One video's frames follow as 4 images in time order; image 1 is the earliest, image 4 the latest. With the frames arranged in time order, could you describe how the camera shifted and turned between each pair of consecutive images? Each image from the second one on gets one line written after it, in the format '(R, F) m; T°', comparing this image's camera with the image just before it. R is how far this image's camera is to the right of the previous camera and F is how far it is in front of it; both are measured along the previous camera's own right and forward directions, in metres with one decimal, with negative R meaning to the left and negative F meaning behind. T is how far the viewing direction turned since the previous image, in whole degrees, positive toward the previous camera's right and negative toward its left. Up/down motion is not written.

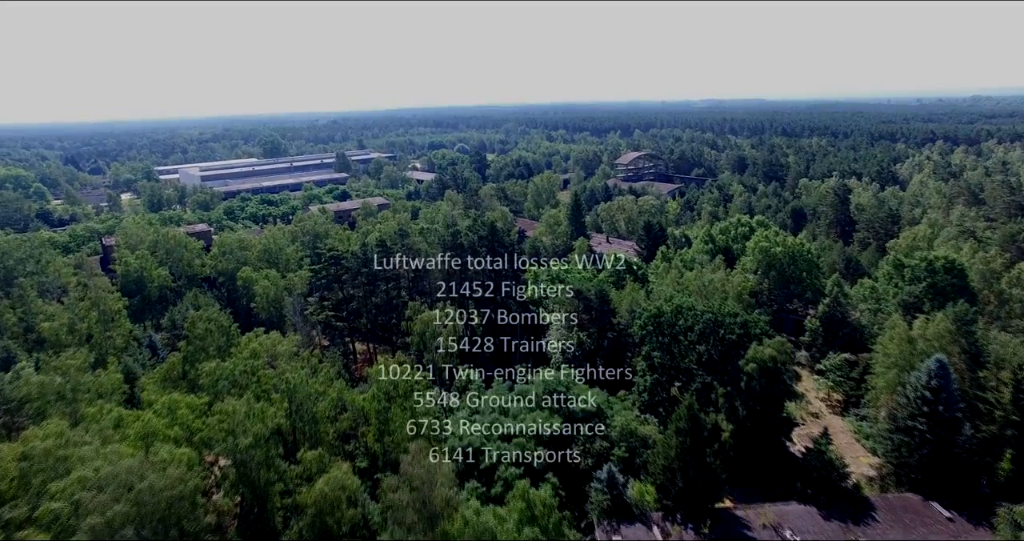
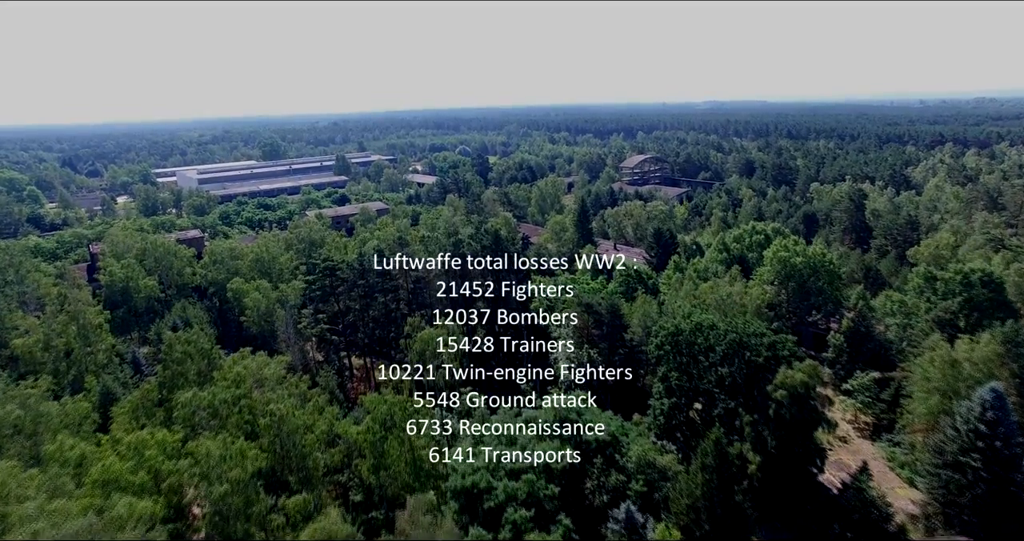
(-0.2, +1.9) m; 0°
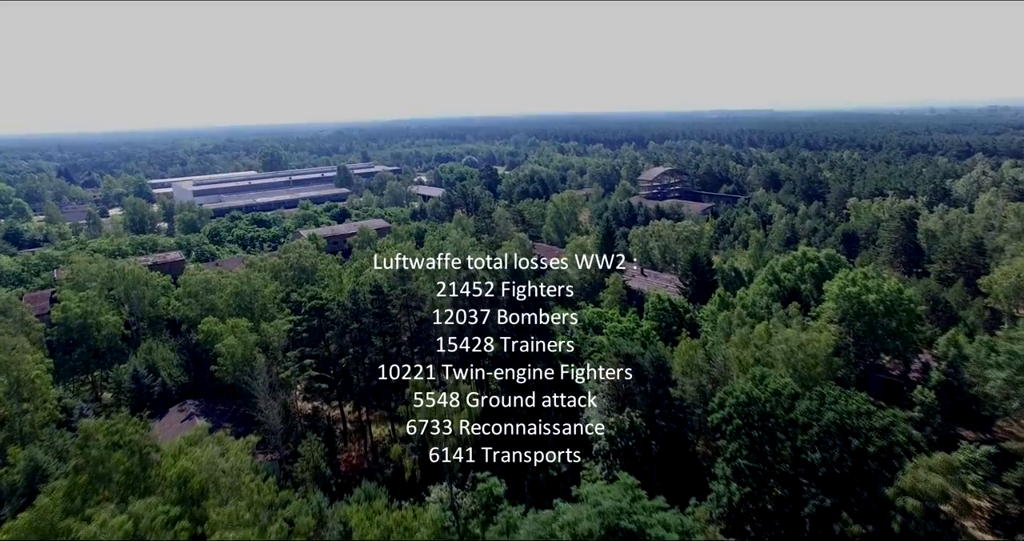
(-0.9, +5.3) m; 0°
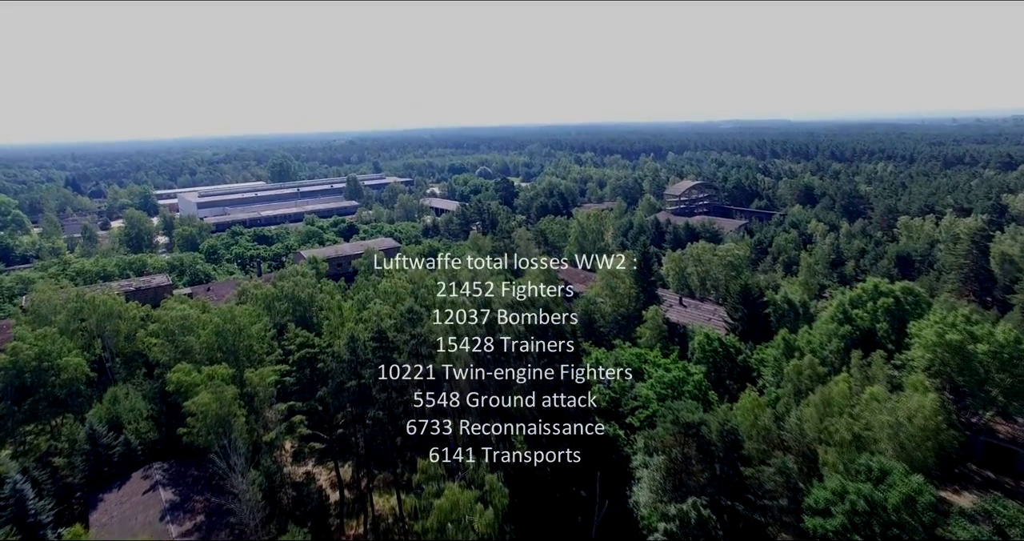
(-0.8, +5.0) m; -1°
